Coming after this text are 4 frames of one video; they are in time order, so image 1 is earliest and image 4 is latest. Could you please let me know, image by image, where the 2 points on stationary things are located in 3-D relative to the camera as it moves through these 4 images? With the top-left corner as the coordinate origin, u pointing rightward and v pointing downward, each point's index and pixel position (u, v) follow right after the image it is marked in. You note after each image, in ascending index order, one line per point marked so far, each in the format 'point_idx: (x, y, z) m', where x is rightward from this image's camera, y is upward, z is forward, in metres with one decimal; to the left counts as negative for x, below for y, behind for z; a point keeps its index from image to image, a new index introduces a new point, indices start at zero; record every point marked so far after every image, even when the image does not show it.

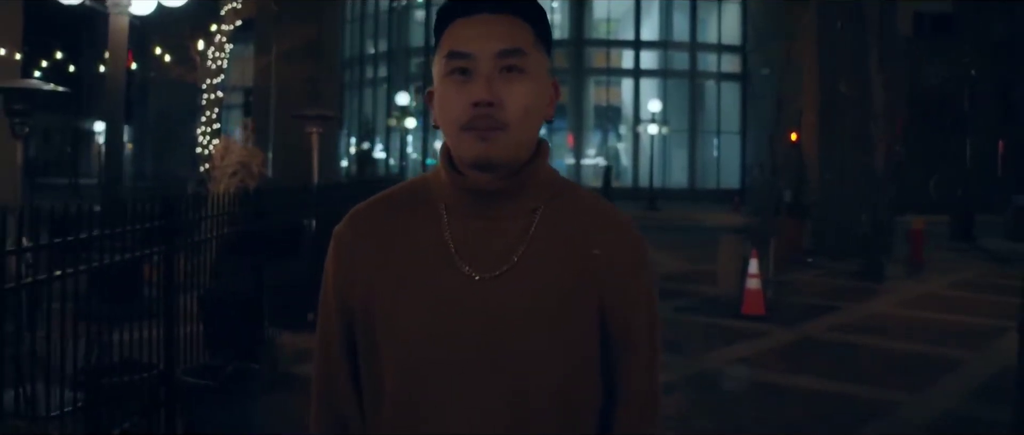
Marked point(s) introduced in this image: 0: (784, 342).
0: (+2.5, -1.1, +9.2) m
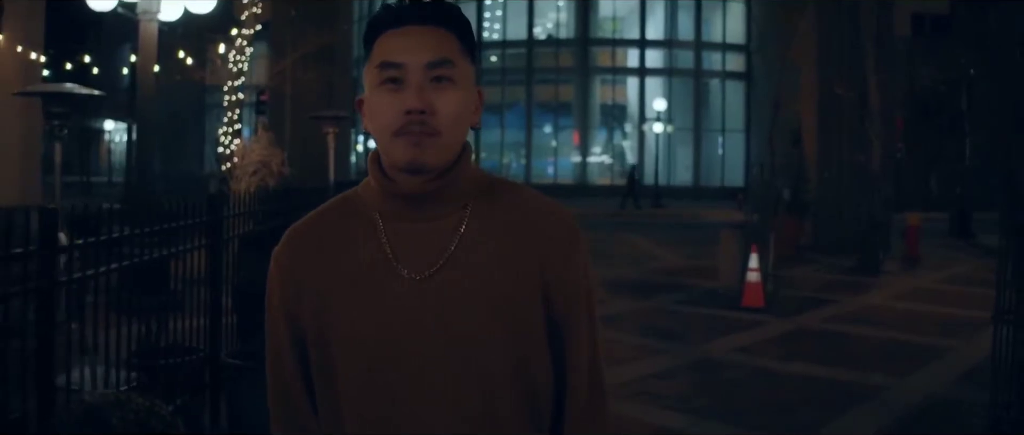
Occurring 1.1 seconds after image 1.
0: (+2.6, -1.1, +9.7) m
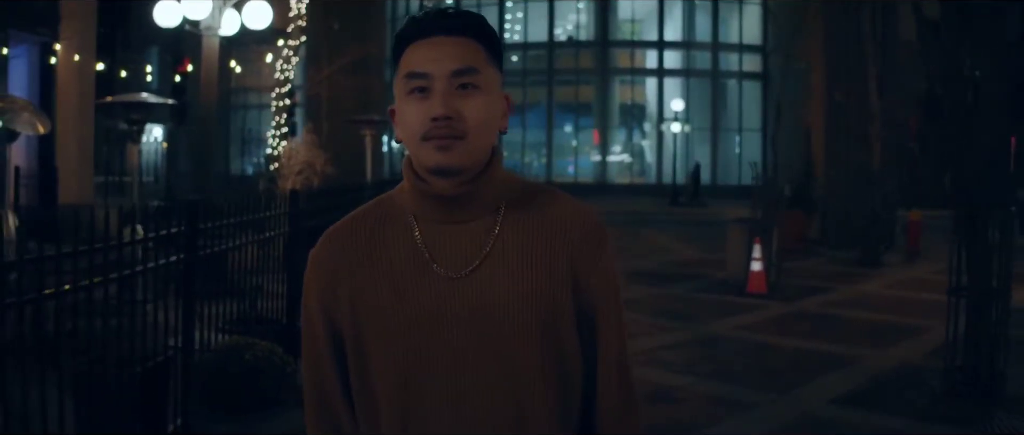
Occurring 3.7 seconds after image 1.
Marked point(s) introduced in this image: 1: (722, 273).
0: (+2.9, -1.0, +10.7) m
1: (+3.0, -0.8, +14.3) m
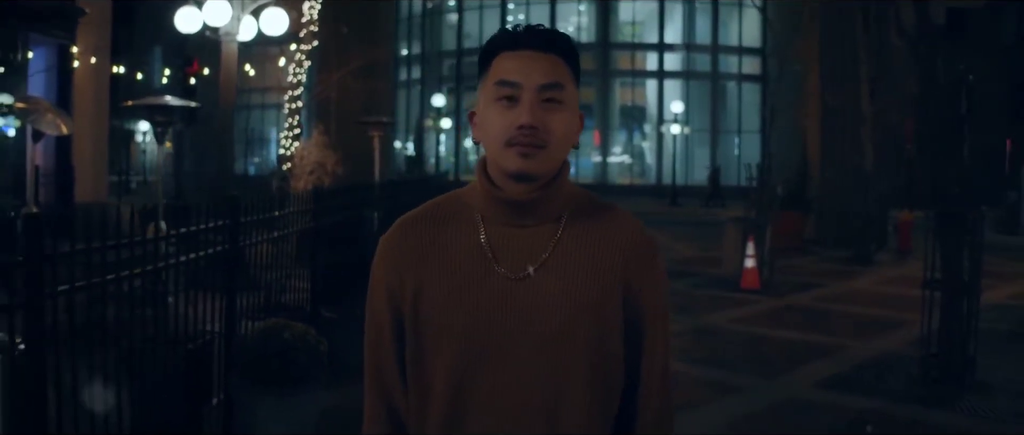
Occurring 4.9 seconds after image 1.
0: (+2.9, -1.0, +11.3) m
1: (+3.0, -0.8, +14.9) m
